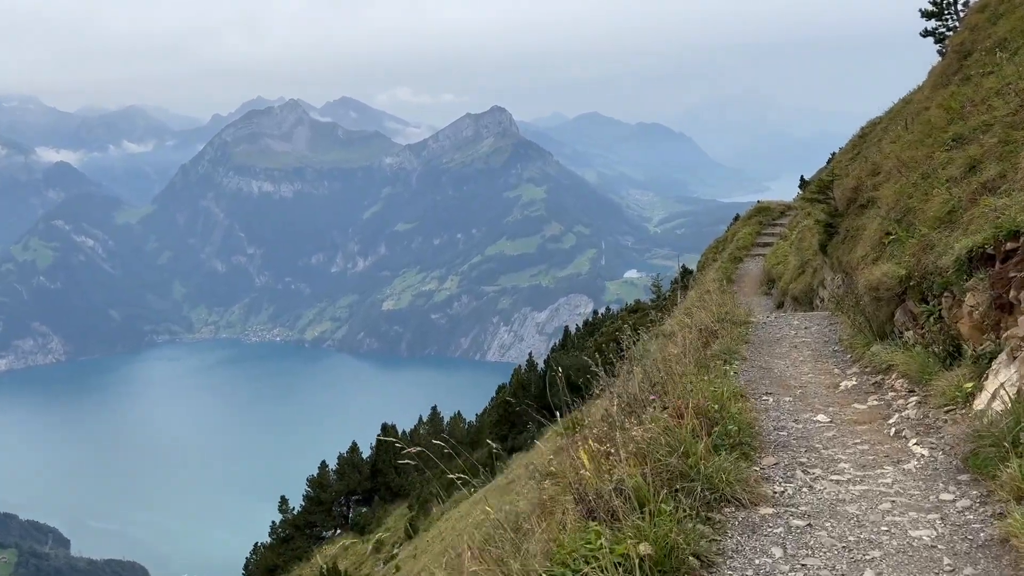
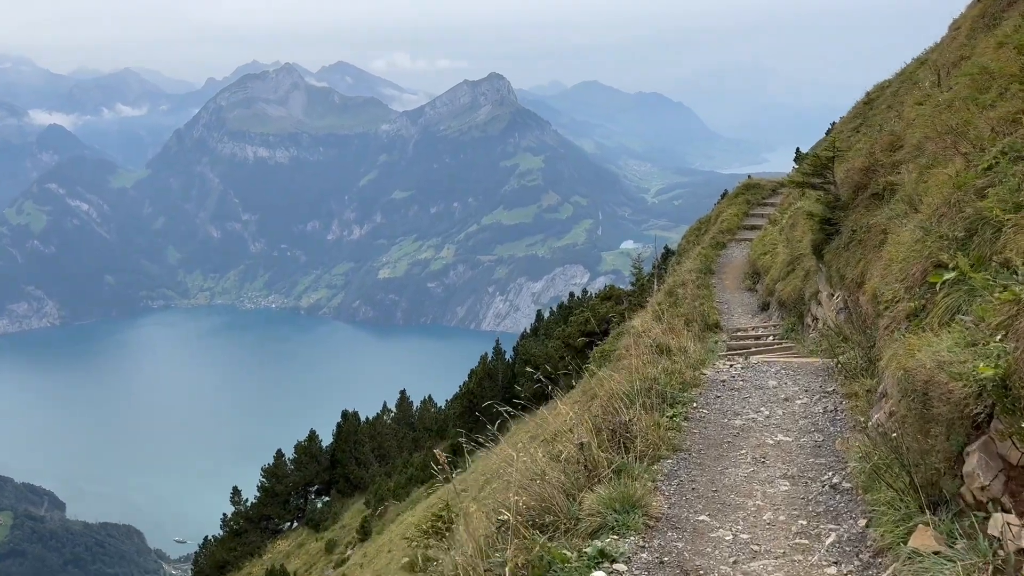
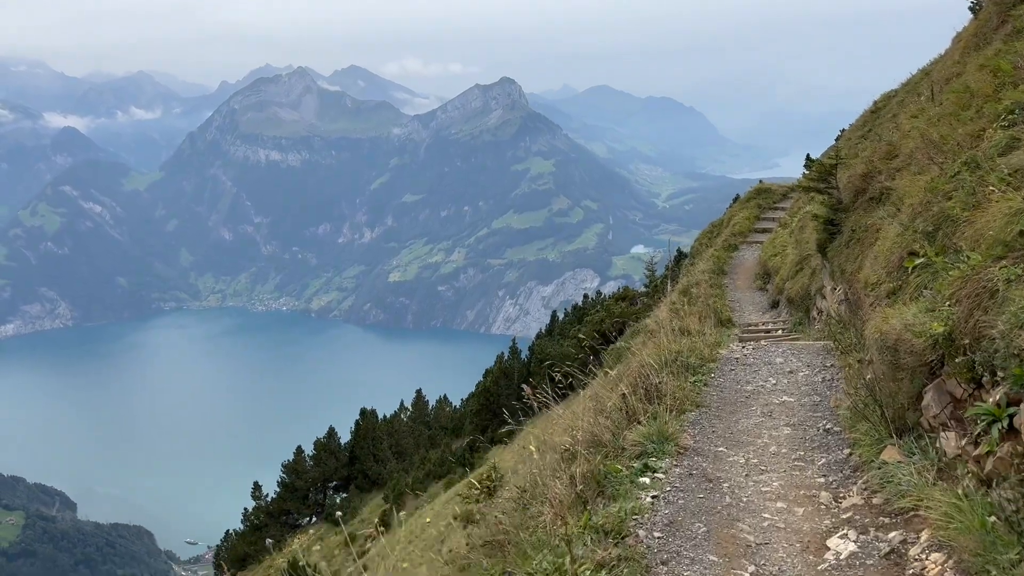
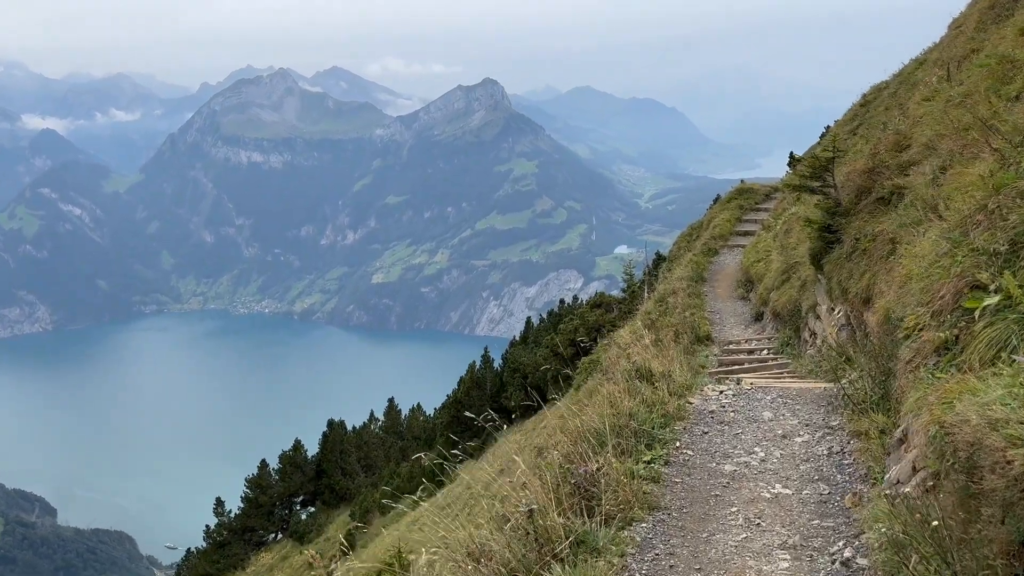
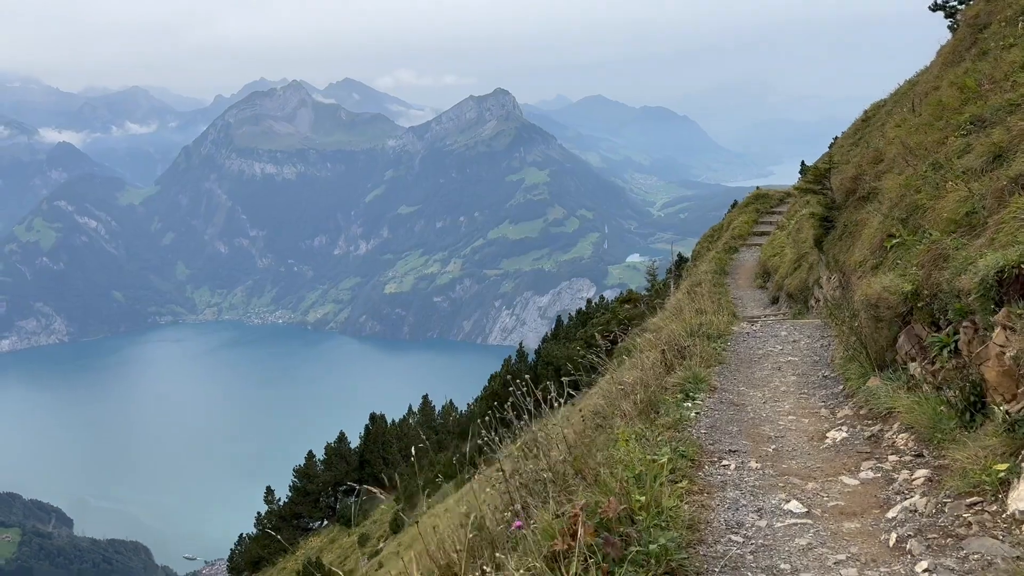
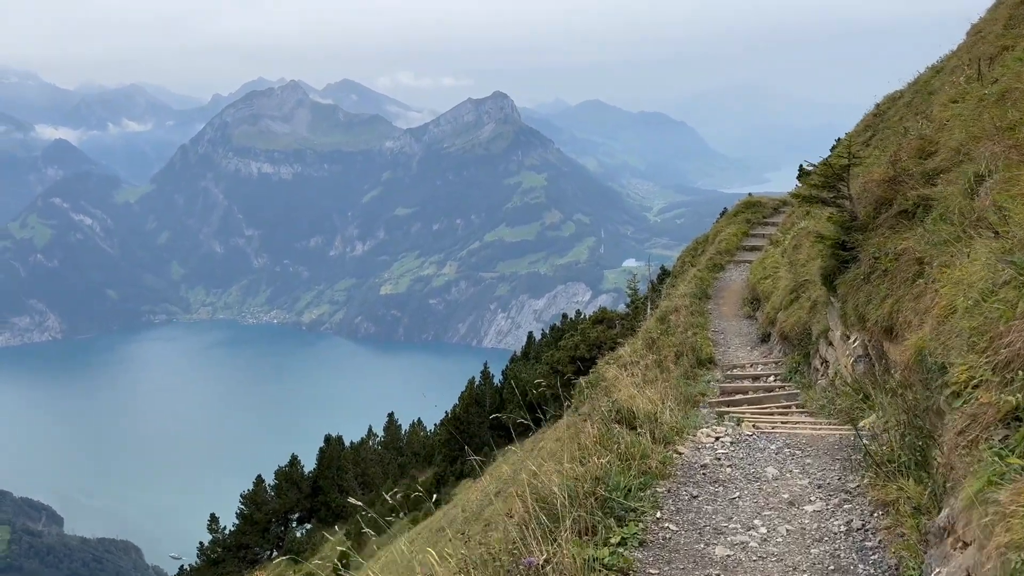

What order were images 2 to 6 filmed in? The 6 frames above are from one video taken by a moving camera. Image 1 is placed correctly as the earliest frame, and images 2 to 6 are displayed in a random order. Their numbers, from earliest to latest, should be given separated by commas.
5, 3, 2, 4, 6
